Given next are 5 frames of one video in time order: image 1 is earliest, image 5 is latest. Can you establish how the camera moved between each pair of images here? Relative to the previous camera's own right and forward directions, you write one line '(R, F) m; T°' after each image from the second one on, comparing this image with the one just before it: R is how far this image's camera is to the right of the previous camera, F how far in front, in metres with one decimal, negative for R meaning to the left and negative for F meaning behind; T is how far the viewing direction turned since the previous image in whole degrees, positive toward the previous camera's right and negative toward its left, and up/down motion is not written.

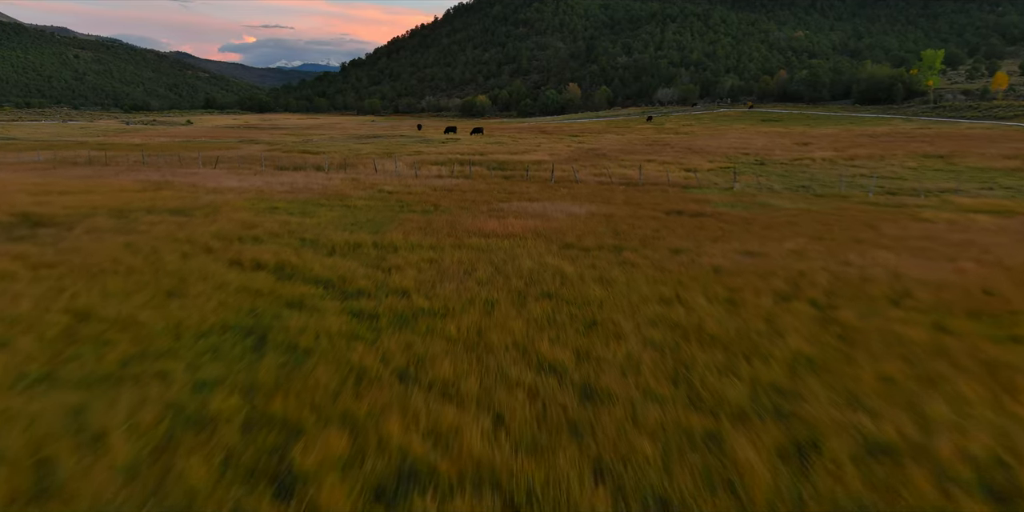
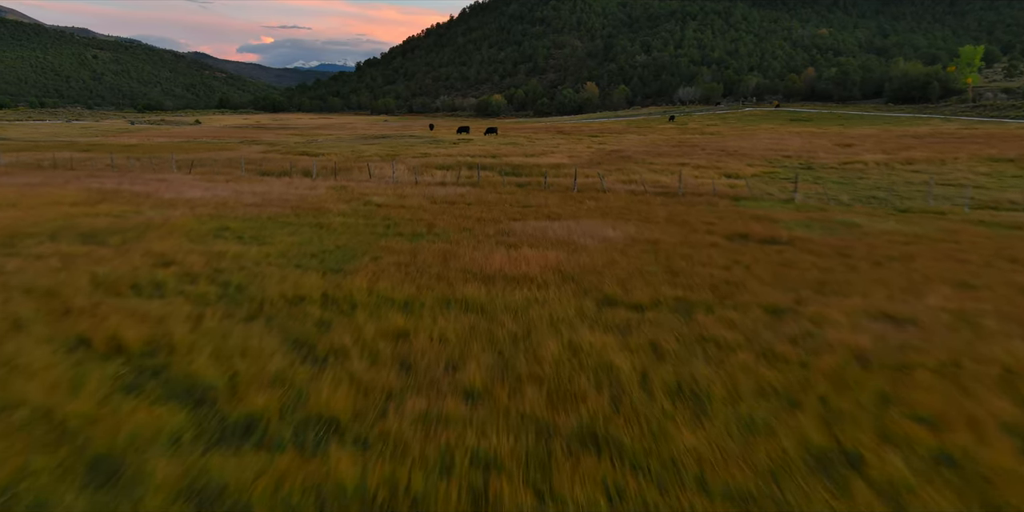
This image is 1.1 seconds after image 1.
(0.0, +4.7) m; -1°
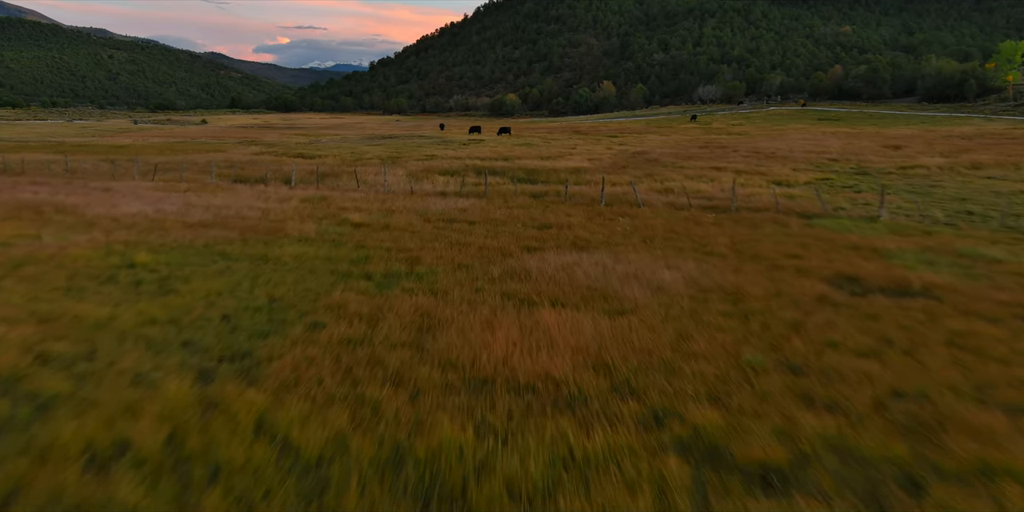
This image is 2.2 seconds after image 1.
(0.0, +4.7) m; -1°
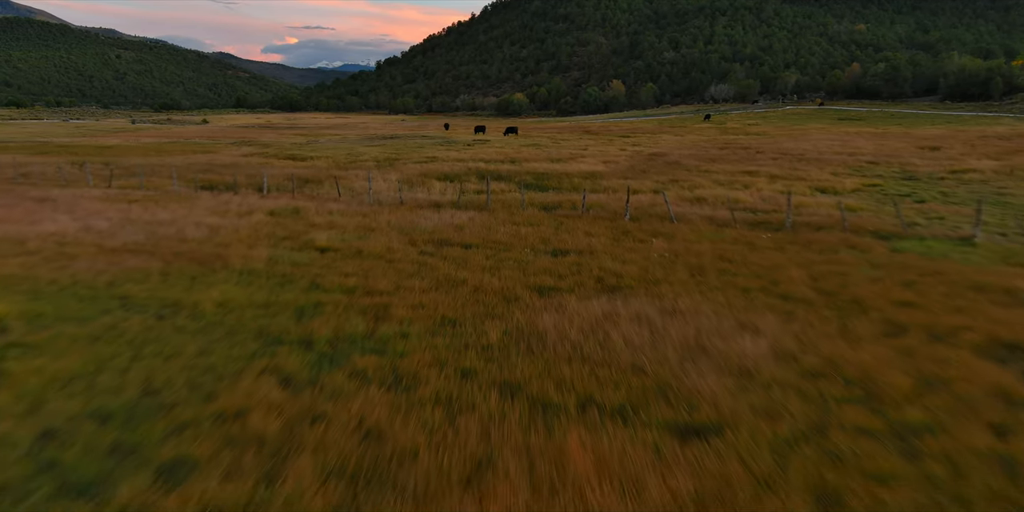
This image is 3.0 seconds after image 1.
(0.0, +3.6) m; -1°
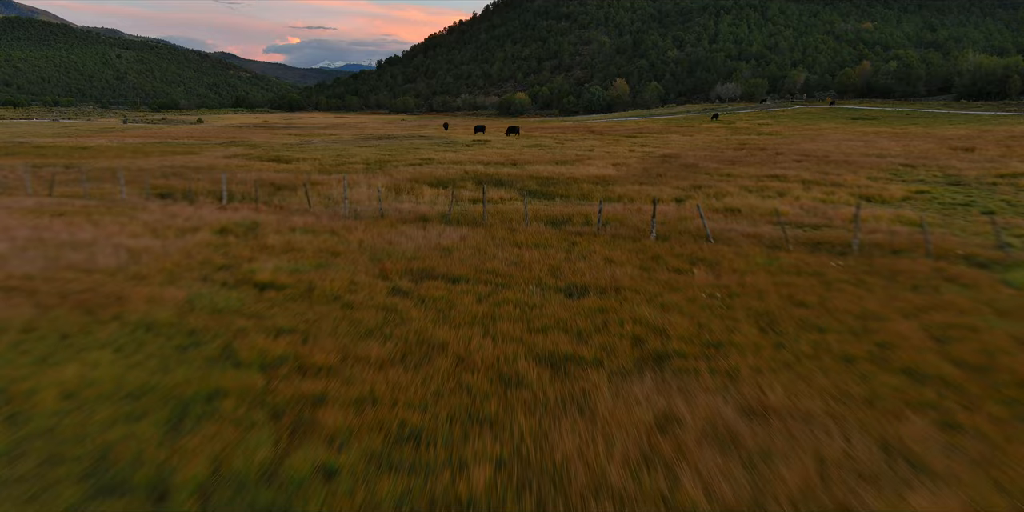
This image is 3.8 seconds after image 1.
(0.0, +3.2) m; 0°
